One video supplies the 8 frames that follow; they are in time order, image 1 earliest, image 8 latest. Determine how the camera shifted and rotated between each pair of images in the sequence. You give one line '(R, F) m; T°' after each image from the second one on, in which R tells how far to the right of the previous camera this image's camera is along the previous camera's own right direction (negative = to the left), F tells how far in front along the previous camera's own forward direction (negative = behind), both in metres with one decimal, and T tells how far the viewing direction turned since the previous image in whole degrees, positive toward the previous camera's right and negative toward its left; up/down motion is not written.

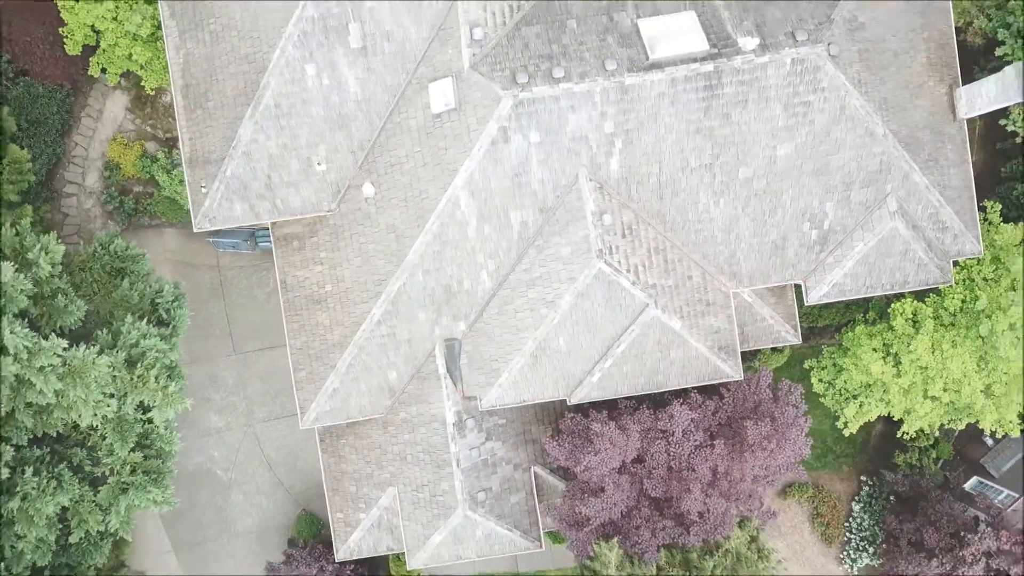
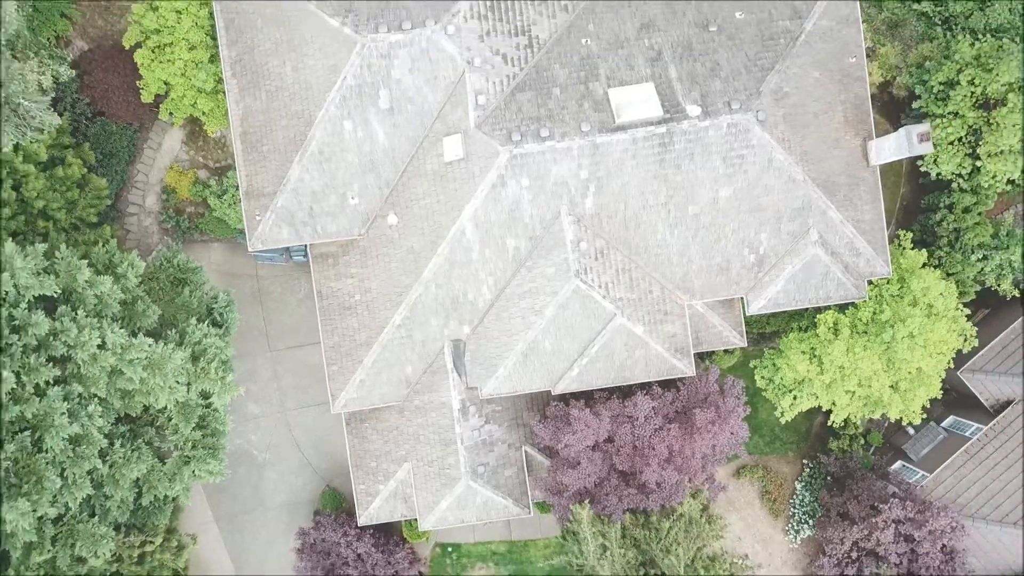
(+0.1, -3.6) m; 0°
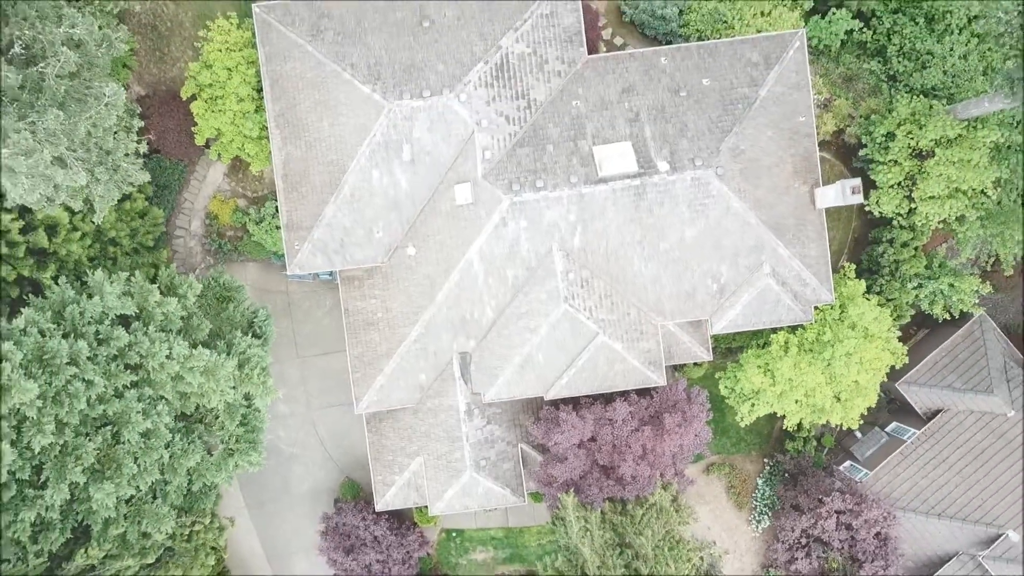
(0.0, -3.4) m; 0°
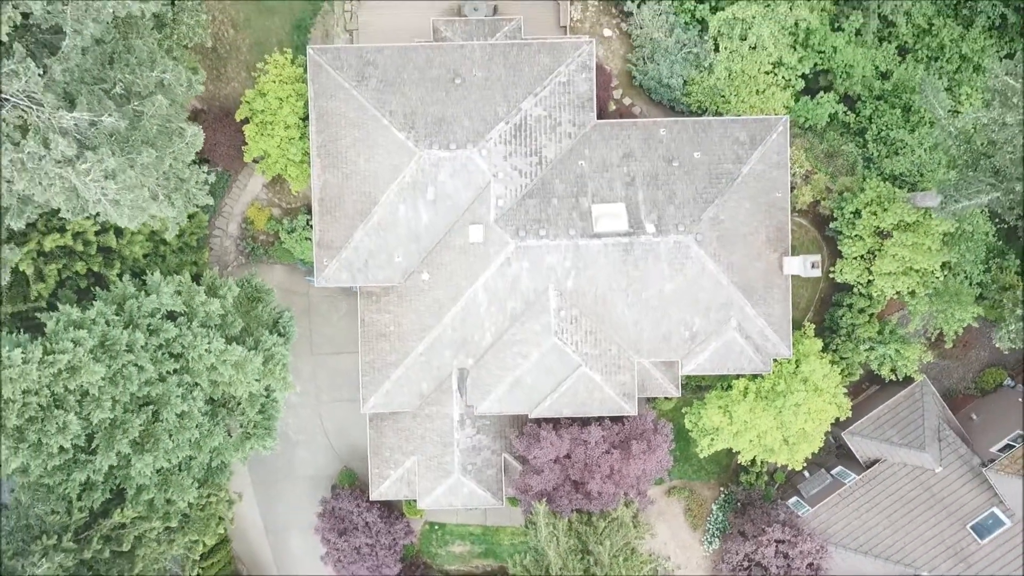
(0.0, -3.1) m; 0°
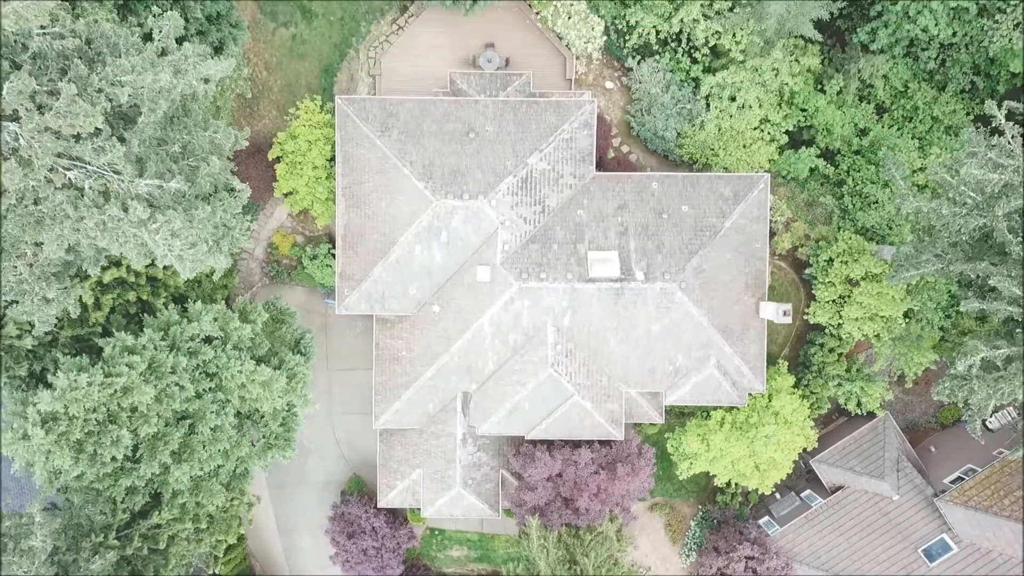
(-0.1, -2.7) m; 0°
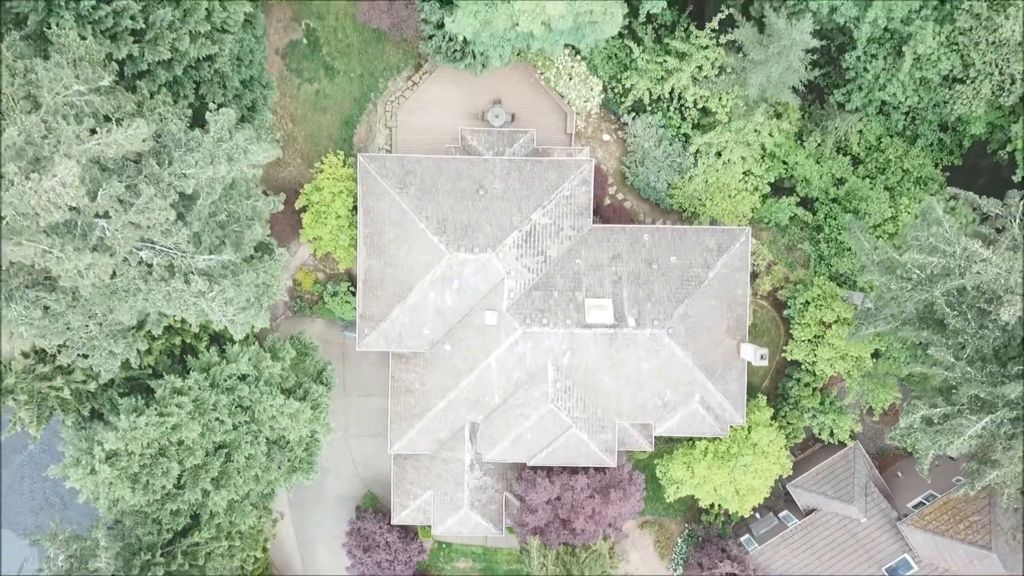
(-0.2, -2.9) m; 0°
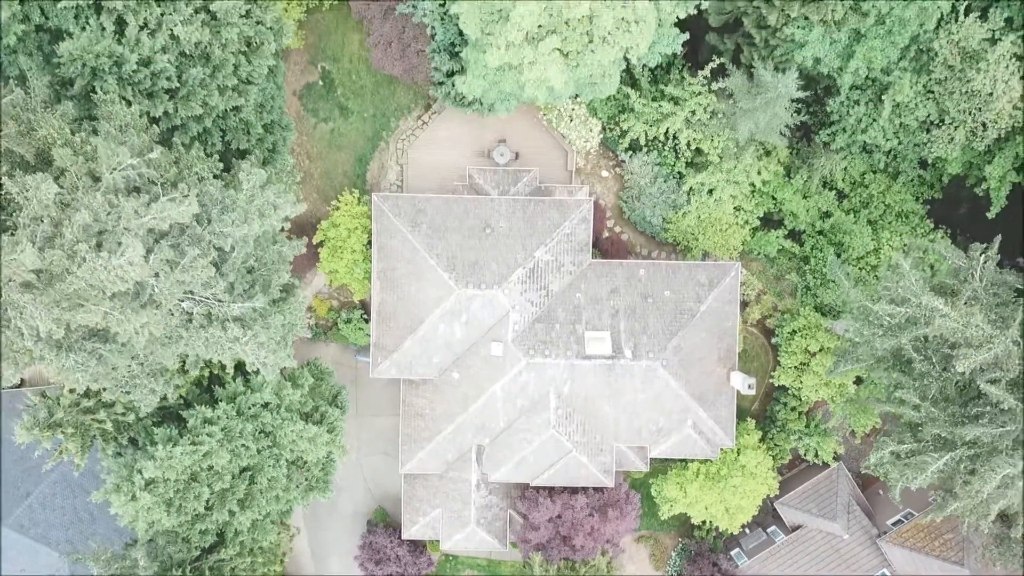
(-0.2, -2.1) m; 0°
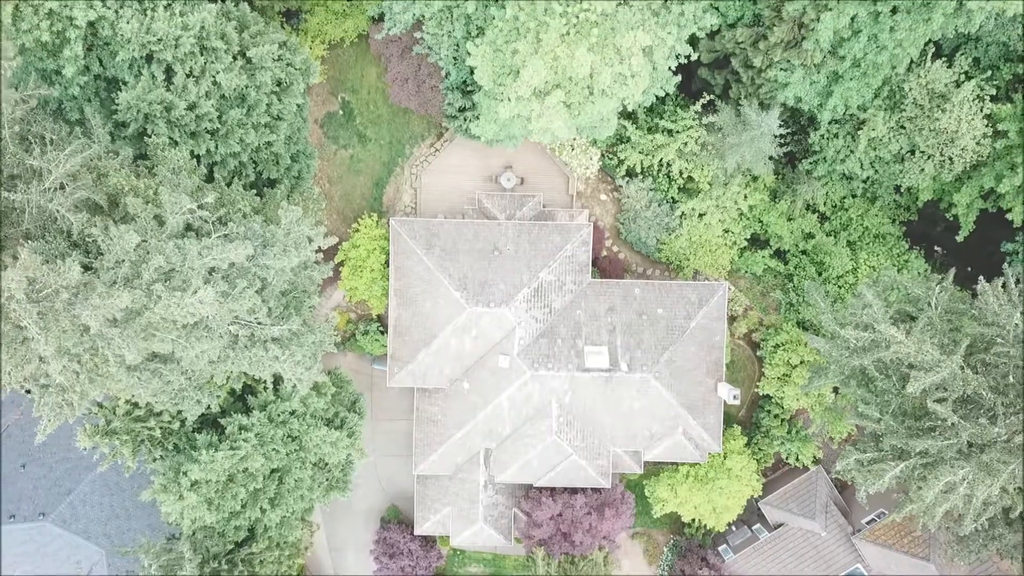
(-0.2, -3.0) m; 0°
